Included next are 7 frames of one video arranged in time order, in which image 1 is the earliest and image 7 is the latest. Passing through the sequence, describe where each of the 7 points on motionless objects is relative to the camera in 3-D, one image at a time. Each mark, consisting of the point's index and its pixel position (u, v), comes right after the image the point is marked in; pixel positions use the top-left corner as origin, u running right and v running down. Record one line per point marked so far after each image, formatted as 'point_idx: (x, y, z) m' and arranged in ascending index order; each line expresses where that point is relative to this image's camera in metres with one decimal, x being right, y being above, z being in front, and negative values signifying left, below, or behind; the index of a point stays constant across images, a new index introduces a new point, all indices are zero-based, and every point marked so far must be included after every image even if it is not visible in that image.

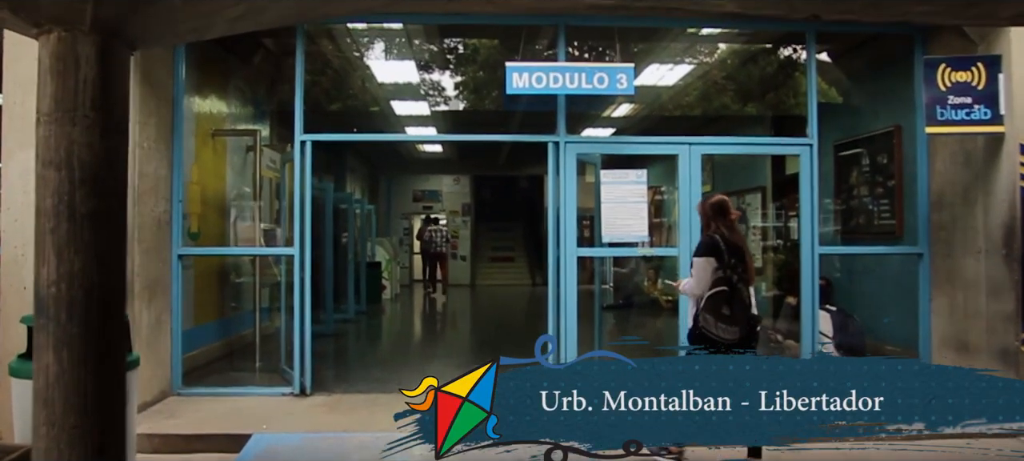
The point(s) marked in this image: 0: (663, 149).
0: (+1.3, +0.7, +6.1) m
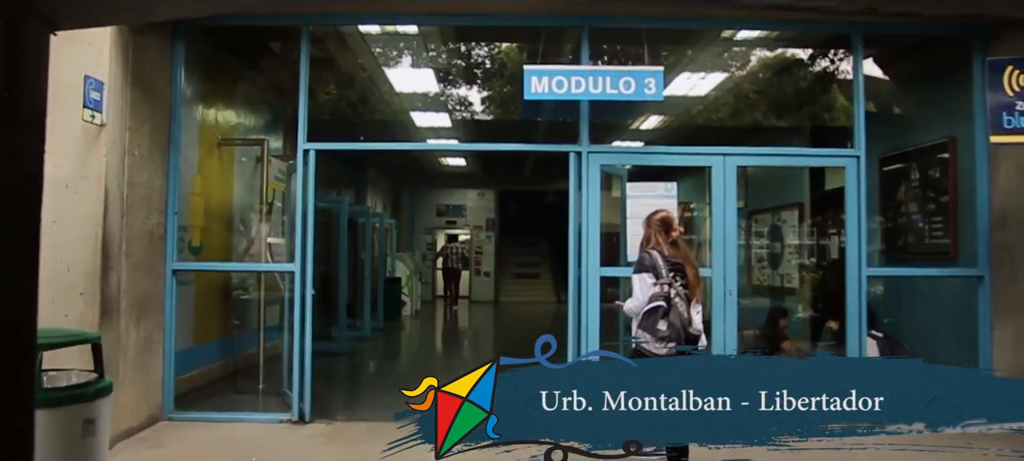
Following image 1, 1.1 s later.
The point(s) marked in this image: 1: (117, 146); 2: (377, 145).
0: (+1.4, +0.5, +5.6) m
1: (-2.5, +0.5, +4.6) m
2: (-1.1, +0.7, +5.9) m
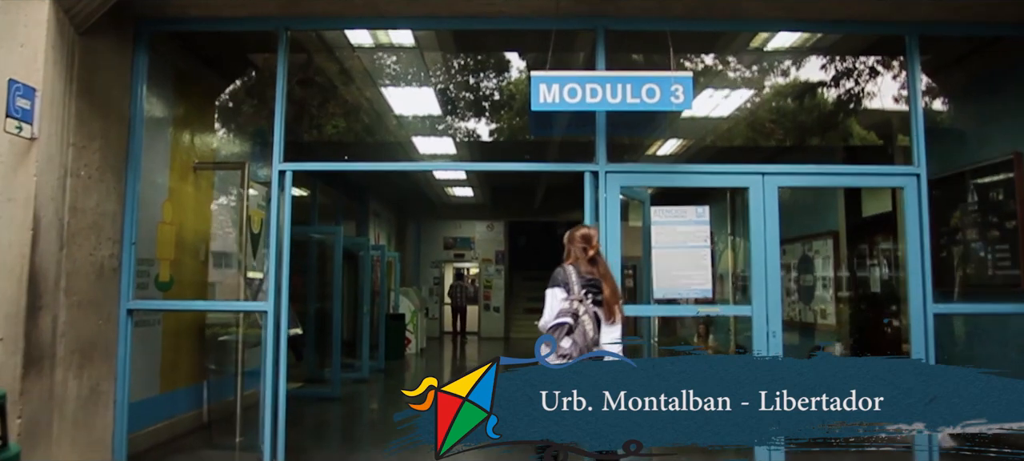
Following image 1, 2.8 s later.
0: (+1.5, +0.3, +4.9) m
1: (-2.4, +0.4, +4.0) m
2: (-1.0, +0.5, +5.2) m
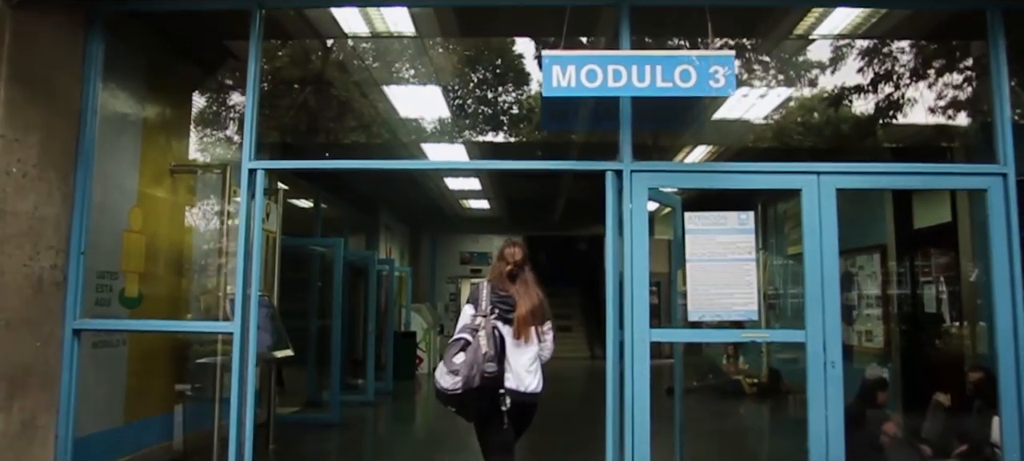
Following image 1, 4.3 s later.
0: (+1.5, +0.3, +4.1) m
1: (-2.4, +0.3, +3.3) m
2: (-1.0, +0.4, +4.5) m
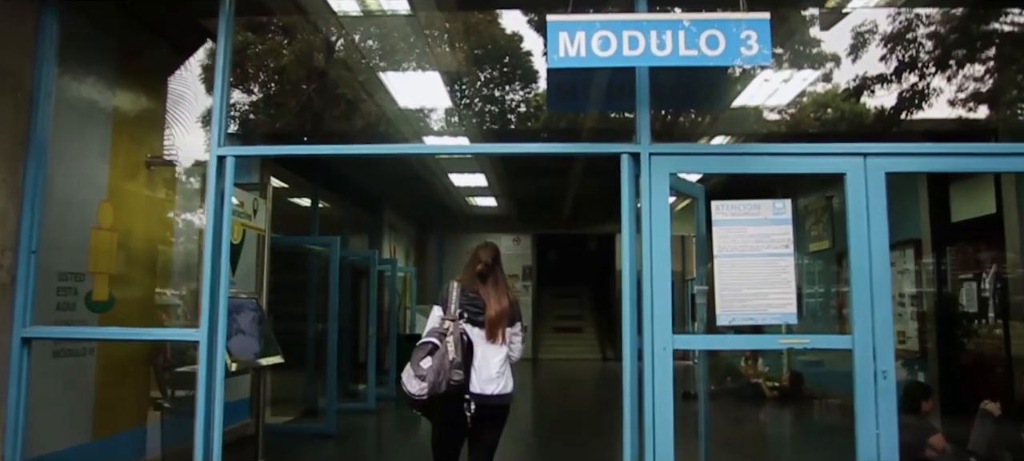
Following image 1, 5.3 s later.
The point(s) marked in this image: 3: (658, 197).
0: (+1.5, +0.3, +3.6) m
1: (-2.4, +0.3, +2.9) m
2: (-1.0, +0.4, +4.1) m
3: (+0.7, +0.2, +3.7) m
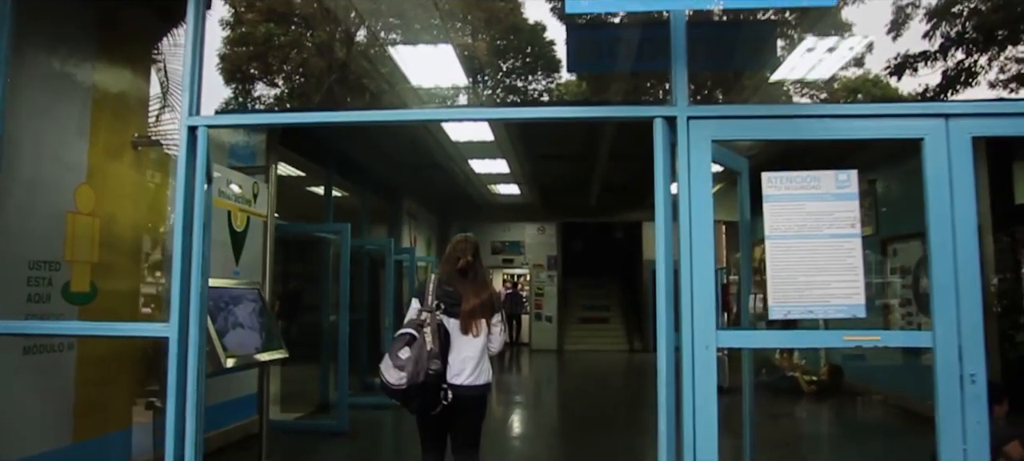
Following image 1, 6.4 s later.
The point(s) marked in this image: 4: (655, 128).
0: (+1.6, +0.4, +3.1) m
1: (-2.4, +0.4, +2.5) m
2: (-0.9, +0.5, +3.6) m
3: (+0.8, +0.3, +3.1) m
4: (+0.6, +0.4, +3.2) m
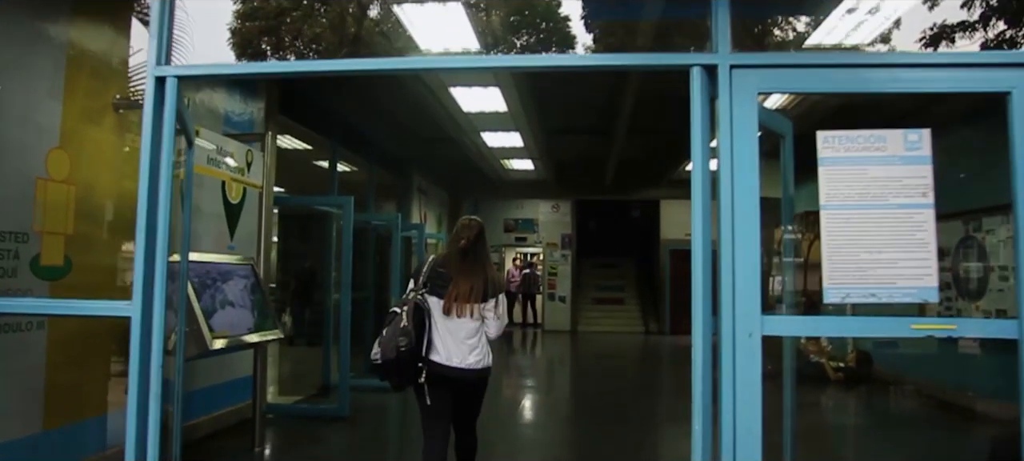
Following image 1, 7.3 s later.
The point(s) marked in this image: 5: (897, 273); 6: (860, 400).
0: (+1.6, +0.5, +2.6) m
1: (-2.3, +0.5, +2.1) m
2: (-0.8, +0.7, +3.2) m
3: (+0.8, +0.4, +2.7) m
4: (+0.7, +0.6, +2.8) m
5: (+1.4, -0.1, +2.6) m
6: (+3.4, -1.7, +7.2) m
